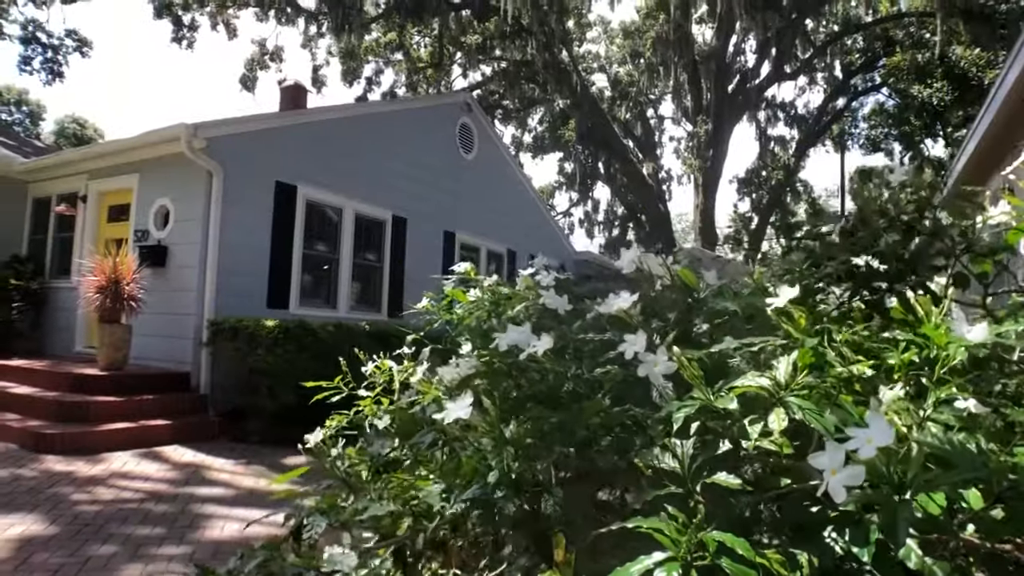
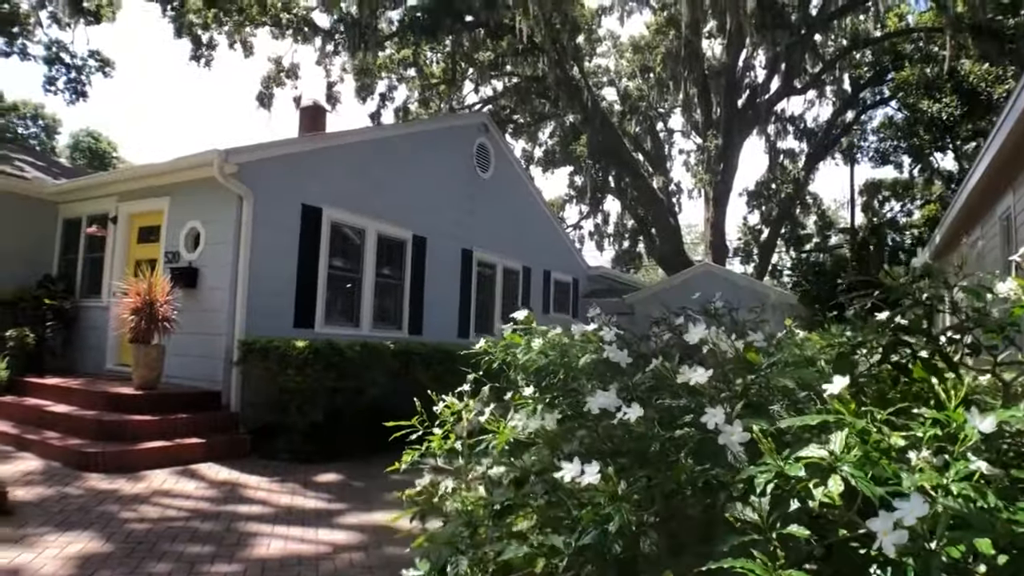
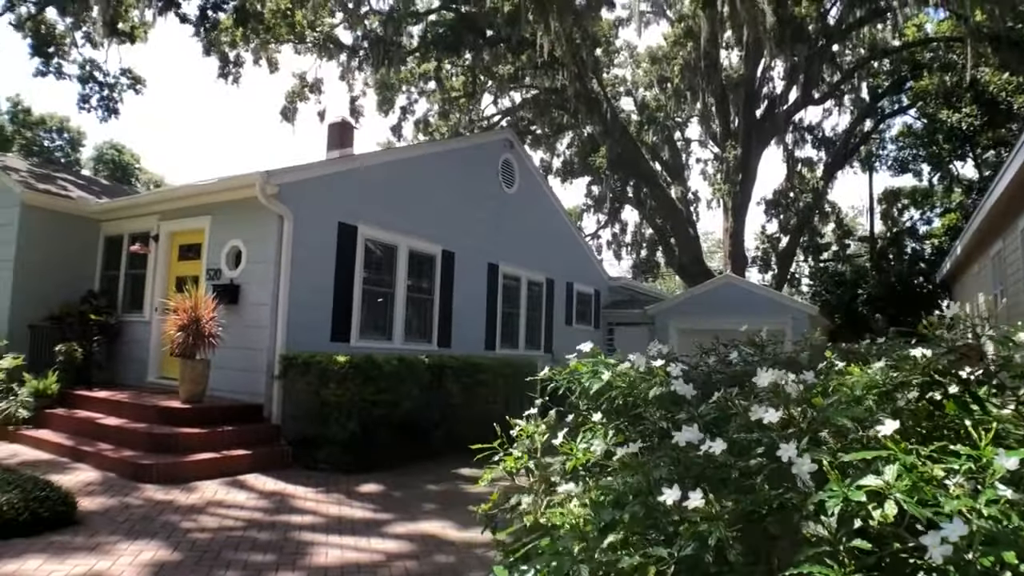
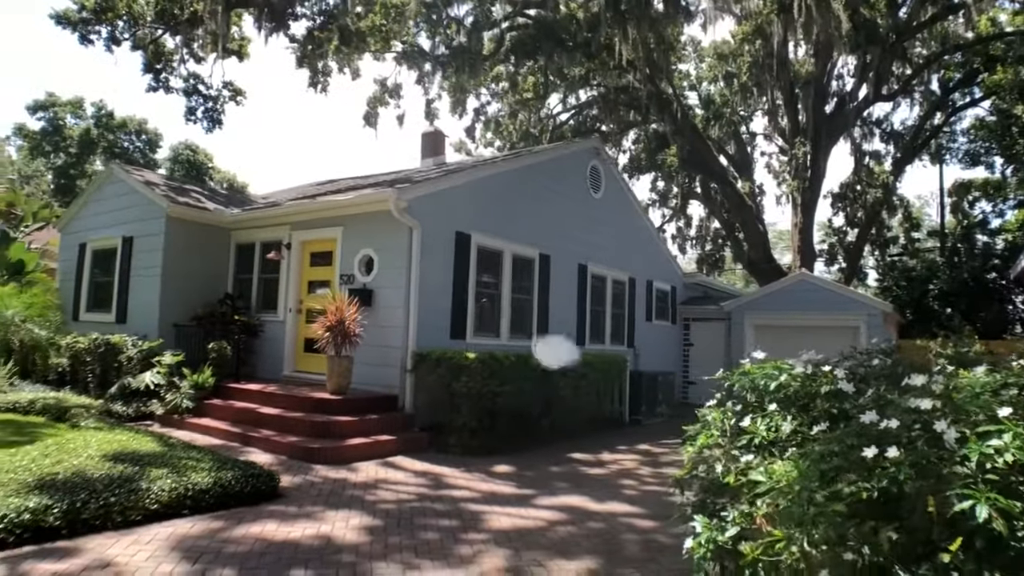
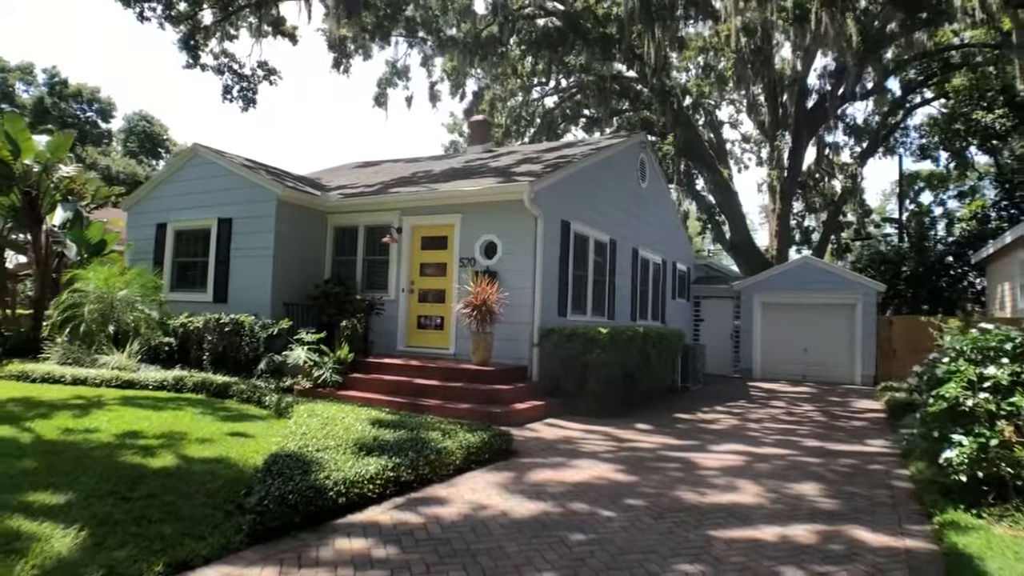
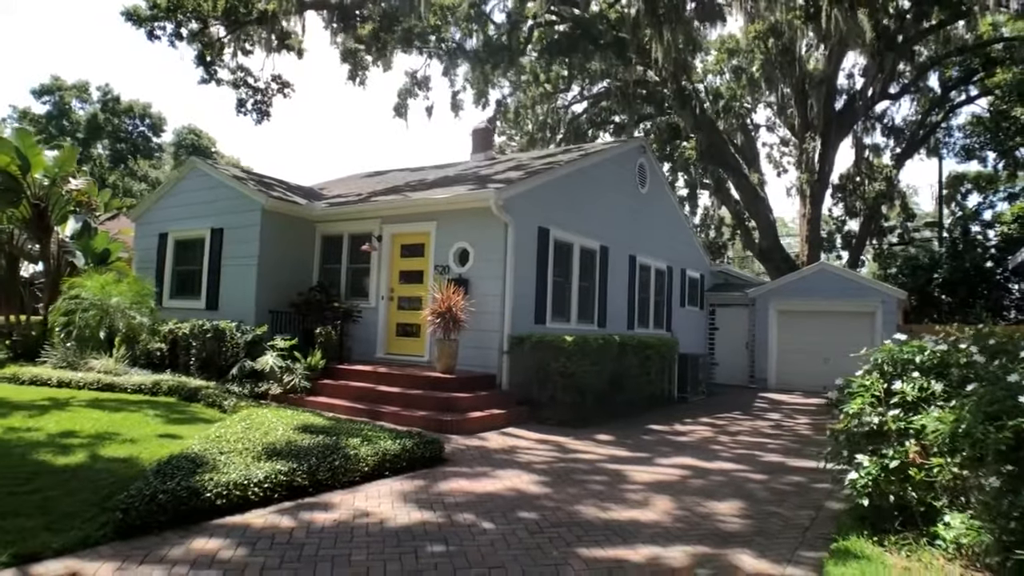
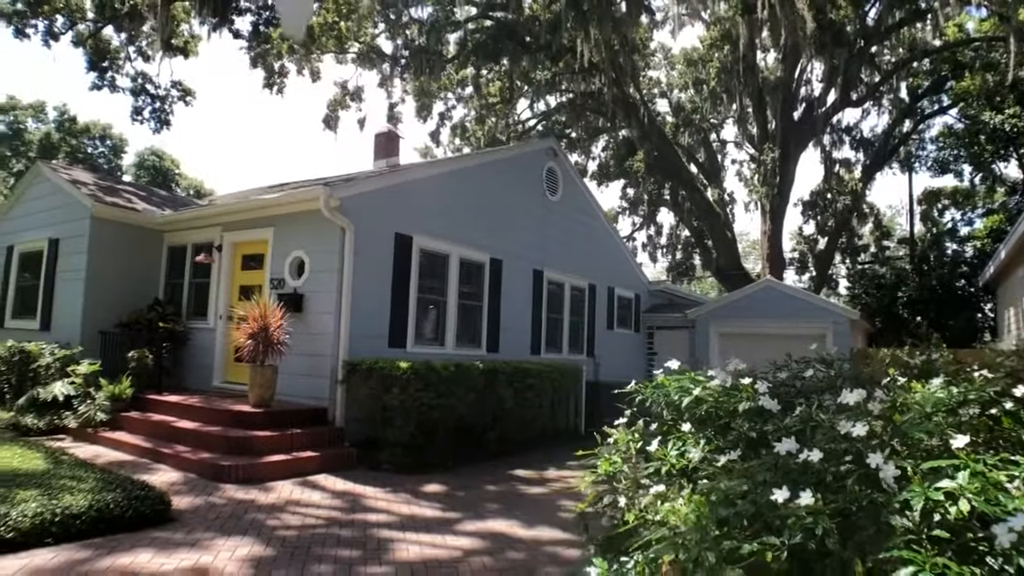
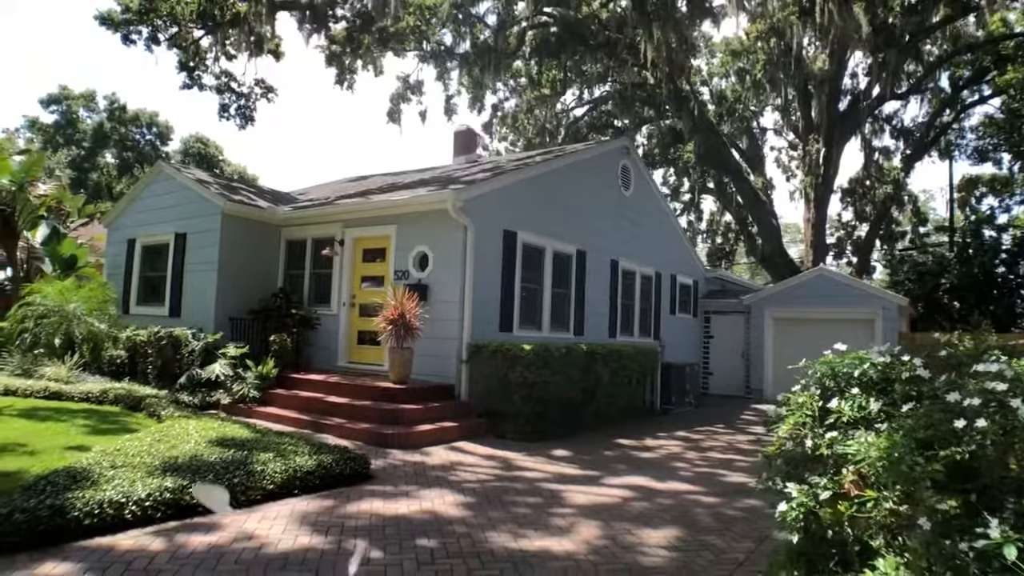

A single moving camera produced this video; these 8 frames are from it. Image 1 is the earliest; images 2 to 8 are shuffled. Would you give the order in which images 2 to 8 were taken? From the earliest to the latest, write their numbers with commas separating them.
2, 3, 7, 4, 8, 6, 5
